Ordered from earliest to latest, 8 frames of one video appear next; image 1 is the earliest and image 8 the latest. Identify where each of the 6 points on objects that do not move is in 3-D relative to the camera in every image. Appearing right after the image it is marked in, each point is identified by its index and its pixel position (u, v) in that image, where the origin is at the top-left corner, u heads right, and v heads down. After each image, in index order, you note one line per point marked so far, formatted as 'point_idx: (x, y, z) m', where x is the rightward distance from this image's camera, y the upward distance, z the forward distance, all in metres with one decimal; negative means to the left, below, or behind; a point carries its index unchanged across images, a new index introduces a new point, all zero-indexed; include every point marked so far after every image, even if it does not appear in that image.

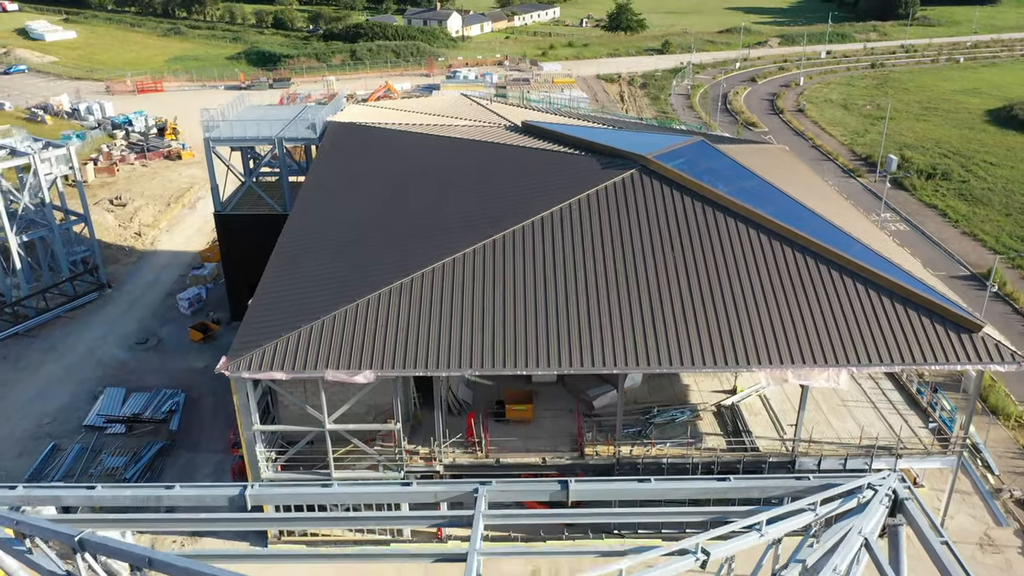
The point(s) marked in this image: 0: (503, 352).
0: (-0.2, -1.5, +19.1) m
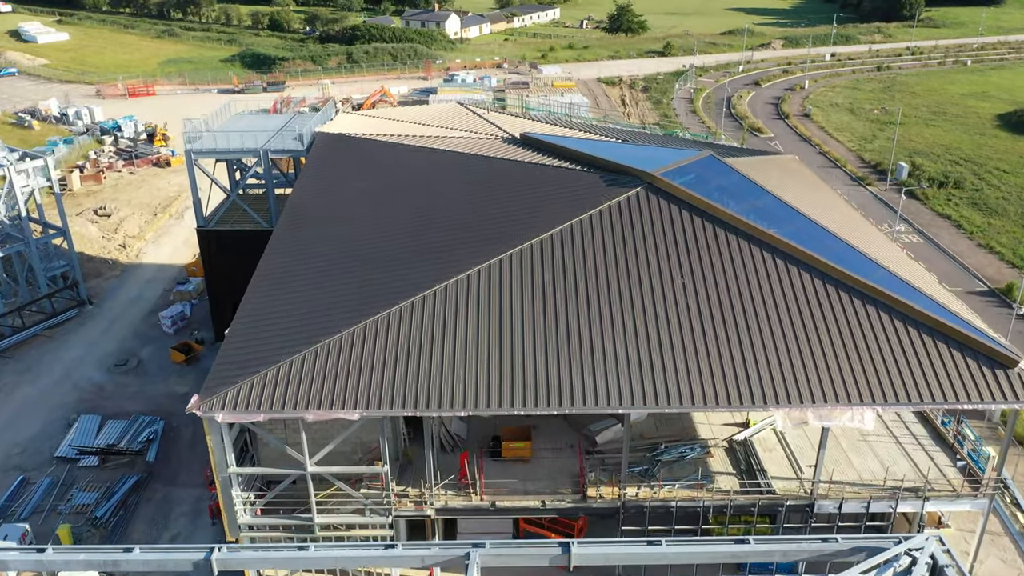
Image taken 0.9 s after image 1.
0: (-0.3, -2.1, +17.6) m
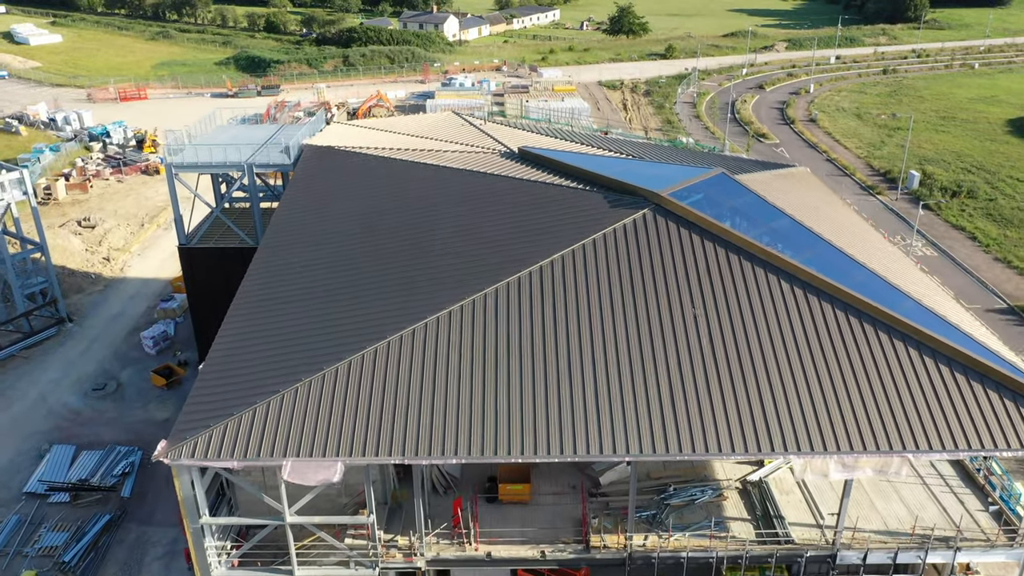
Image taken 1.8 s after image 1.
0: (-0.4, -2.8, +16.1) m
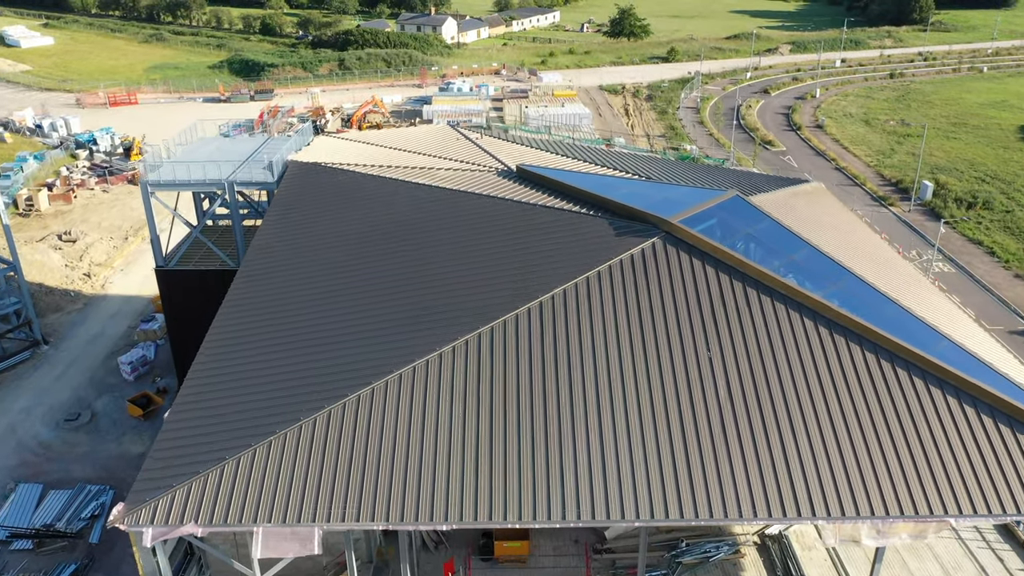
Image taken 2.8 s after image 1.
0: (-0.4, -3.6, +14.4) m
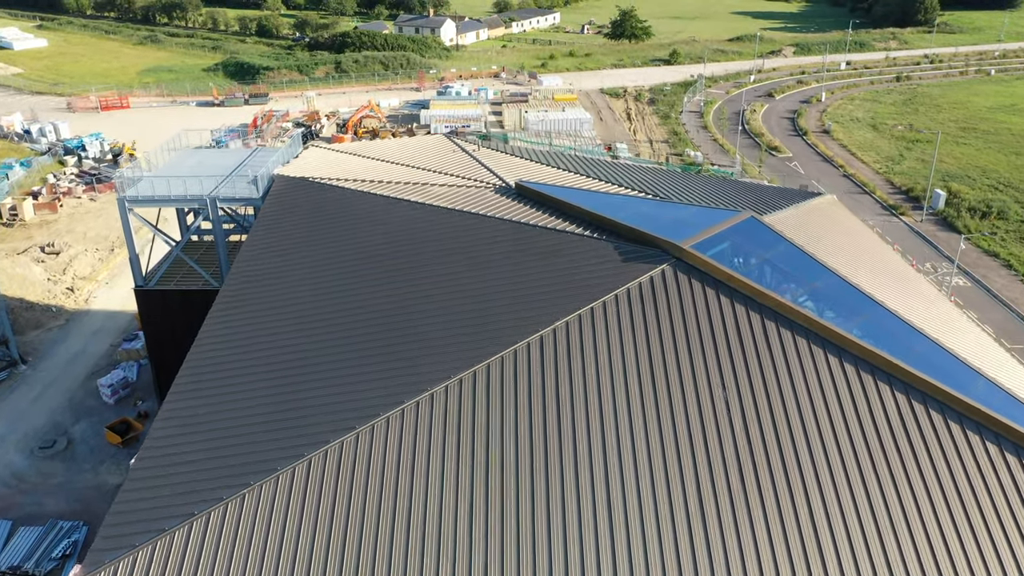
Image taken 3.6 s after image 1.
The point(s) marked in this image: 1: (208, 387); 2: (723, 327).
0: (-0.5, -4.3, +13.0) m
1: (-6.3, -1.9, +17.2) m
2: (+4.2, -0.7, +16.6) m
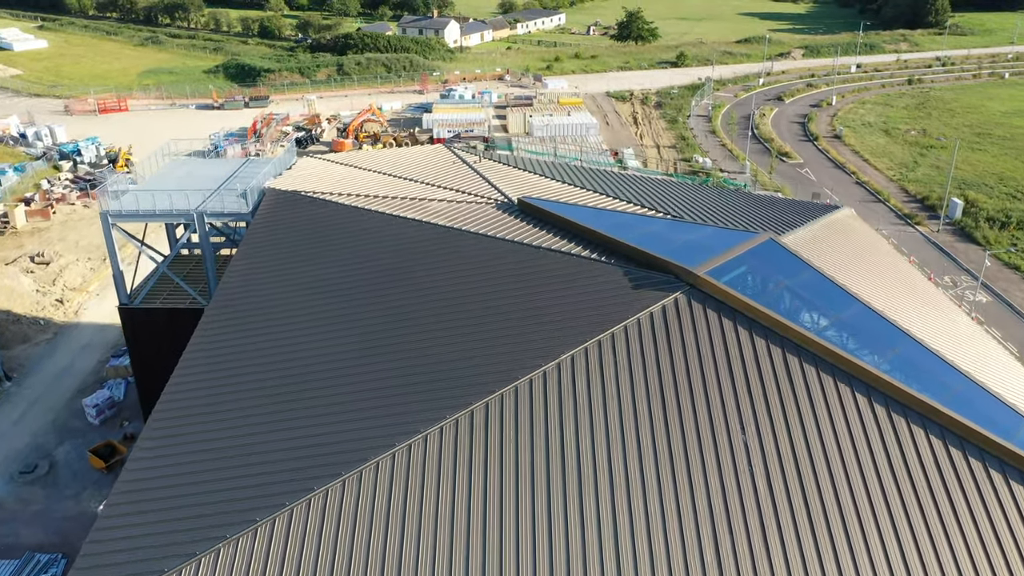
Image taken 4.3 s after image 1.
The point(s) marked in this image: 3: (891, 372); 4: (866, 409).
0: (-0.5, -4.8, +11.8) m
1: (-6.3, -2.5, +16.0) m
2: (+4.2, -1.3, +15.4) m
3: (+6.8, -1.5, +15.0) m
4: (+6.1, -2.1, +14.5) m
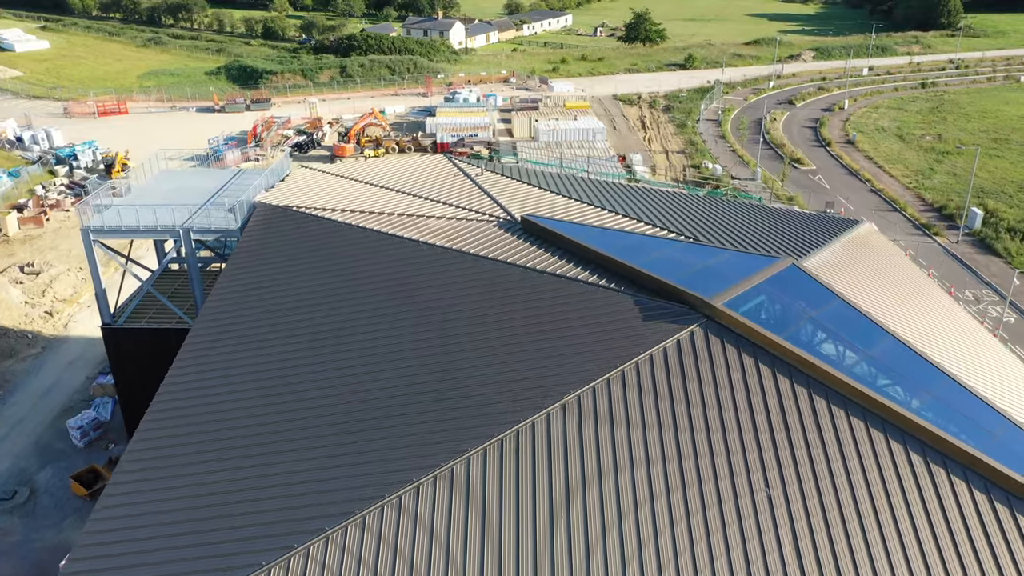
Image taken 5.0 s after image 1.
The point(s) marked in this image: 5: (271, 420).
0: (-0.5, -5.4, +10.6) m
1: (-6.3, -3.0, +14.9) m
2: (+4.3, -1.8, +14.1) m
3: (+6.8, -2.0, +13.7) m
4: (+6.1, -2.6, +13.2) m
5: (-4.4, -2.8, +14.7) m
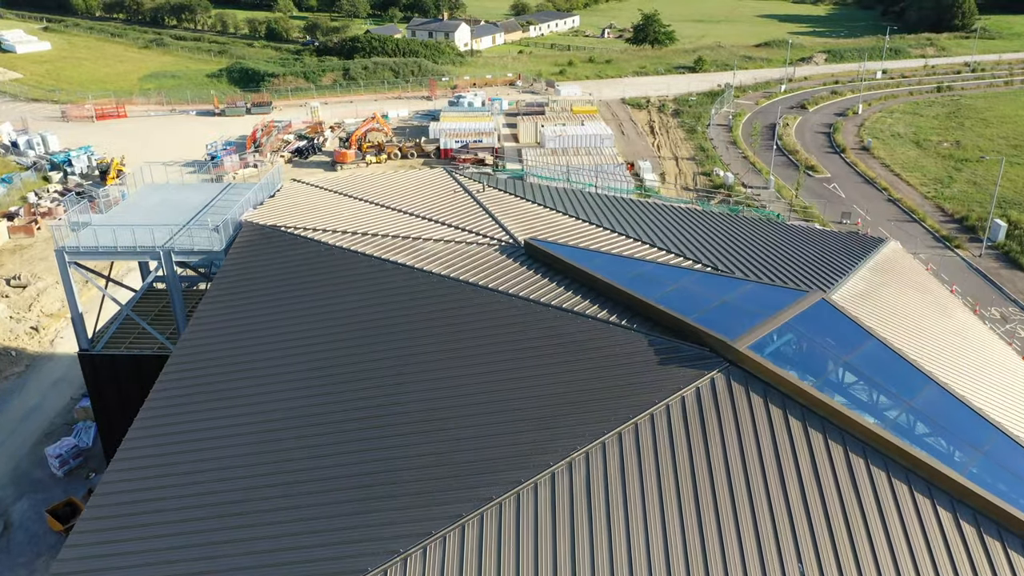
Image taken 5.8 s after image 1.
0: (-0.5, -6.0, +9.2) m
1: (-6.3, -3.6, +13.5) m
2: (+4.3, -2.5, +12.7) m
3: (+6.8, -2.7, +12.2) m
4: (+6.1, -3.3, +11.7) m
5: (-4.4, -3.4, +13.3) m
